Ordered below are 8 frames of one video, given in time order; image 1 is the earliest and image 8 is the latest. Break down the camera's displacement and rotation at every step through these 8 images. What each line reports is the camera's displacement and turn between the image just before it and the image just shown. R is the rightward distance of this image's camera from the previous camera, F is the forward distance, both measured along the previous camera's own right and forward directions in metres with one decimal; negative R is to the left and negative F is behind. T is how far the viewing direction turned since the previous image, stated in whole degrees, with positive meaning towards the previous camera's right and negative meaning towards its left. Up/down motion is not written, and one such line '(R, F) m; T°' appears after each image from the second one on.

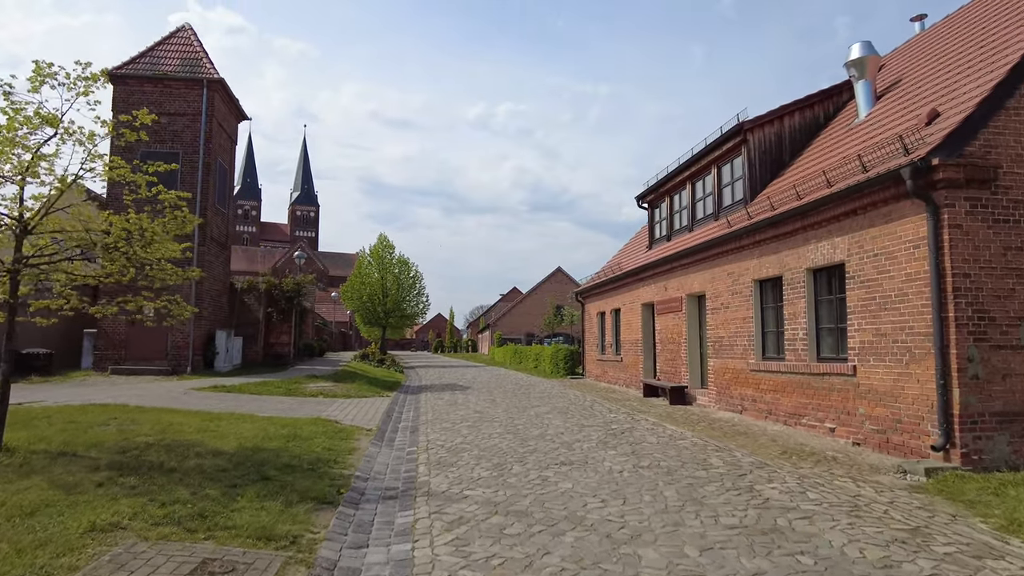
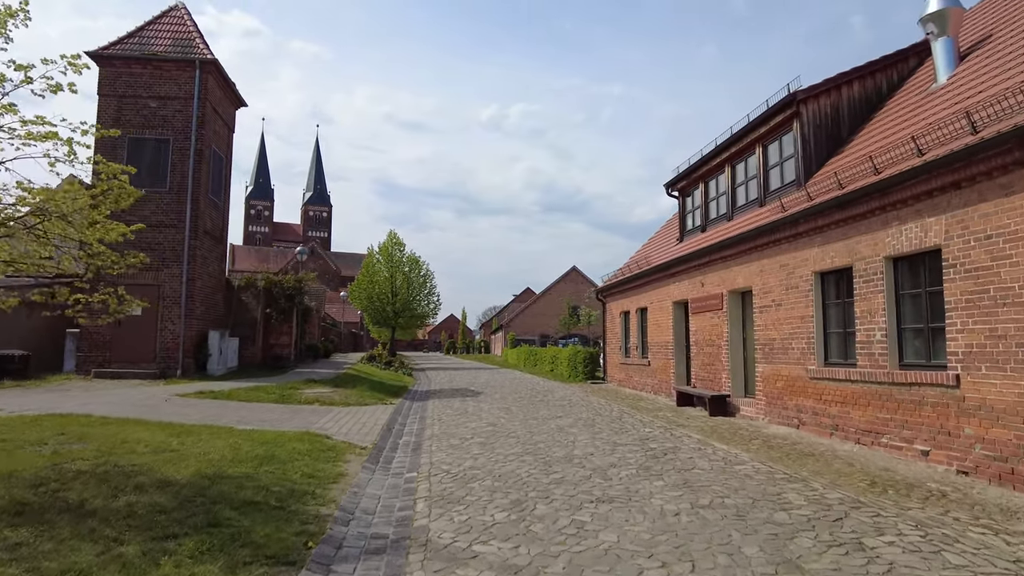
(-0.1, +1.7) m; -1°
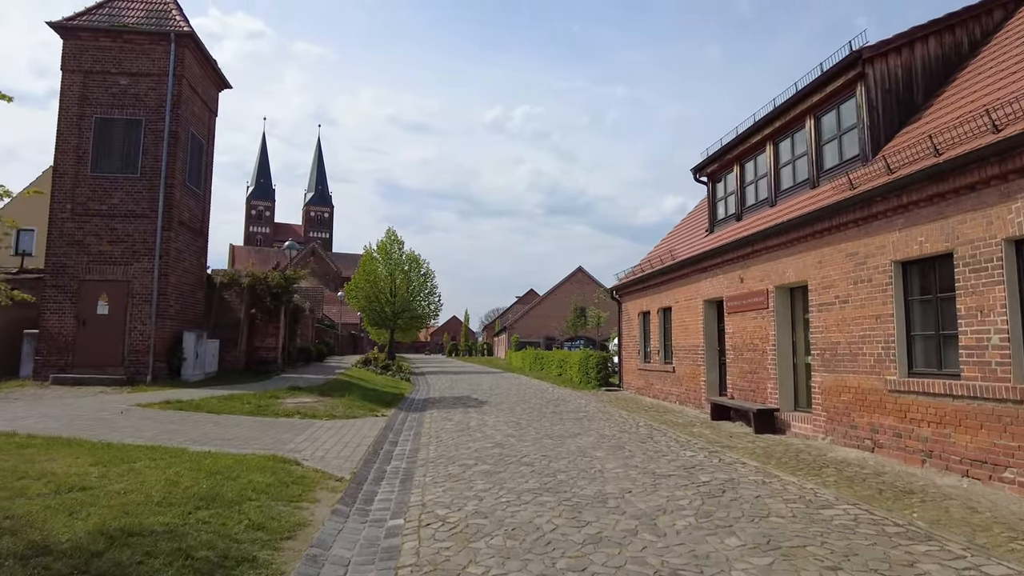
(-0.1, +1.9) m; 0°
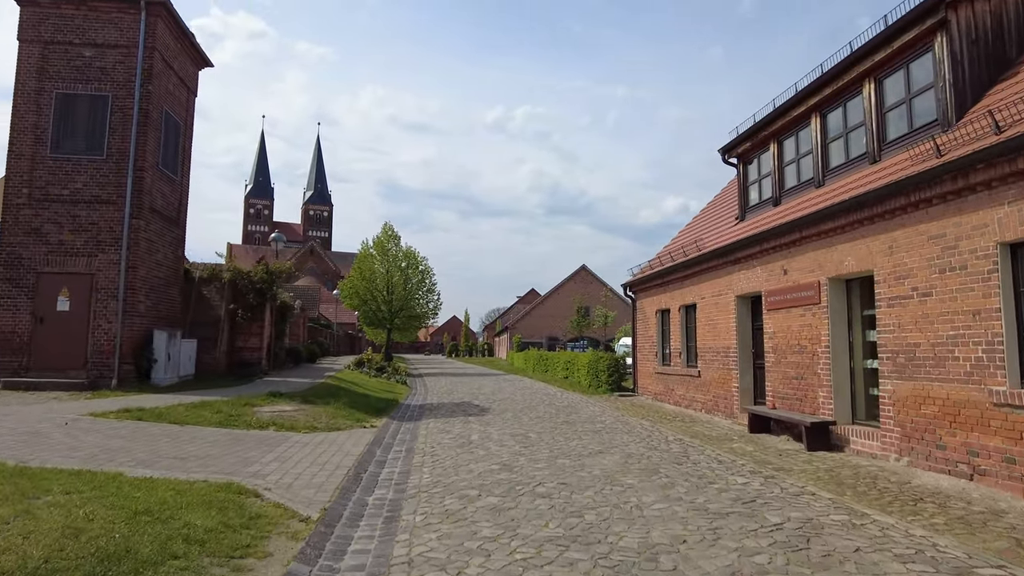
(-0.1, +1.7) m; 0°
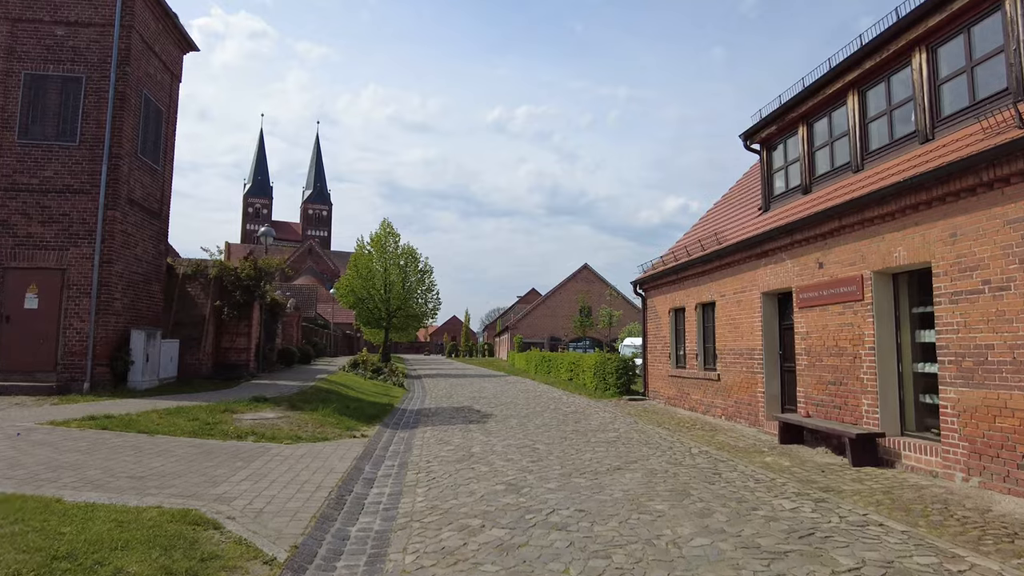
(-0.1, +1.1) m; 0°
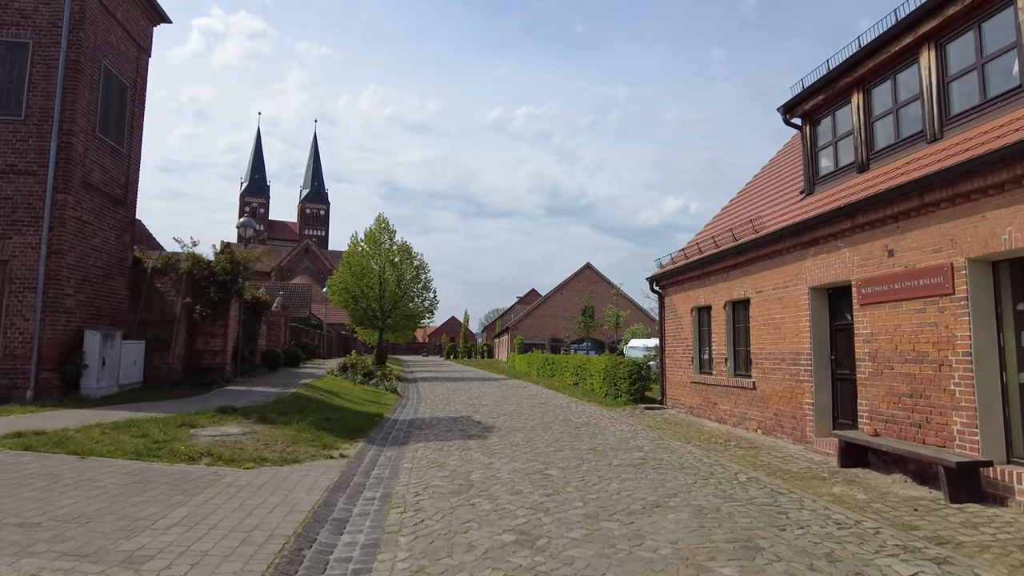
(-0.1, +1.7) m; 0°
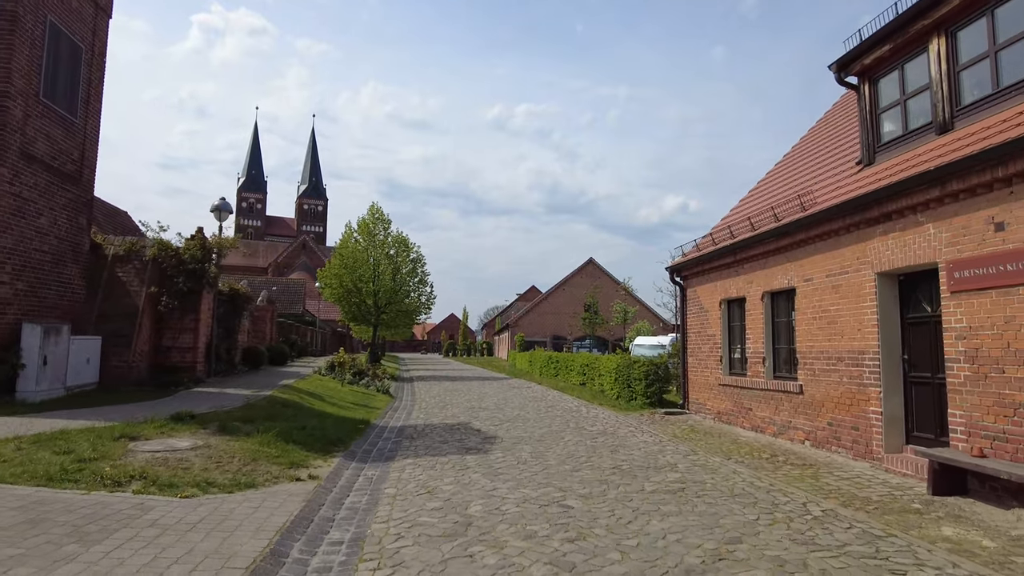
(-0.1, +1.7) m; 0°
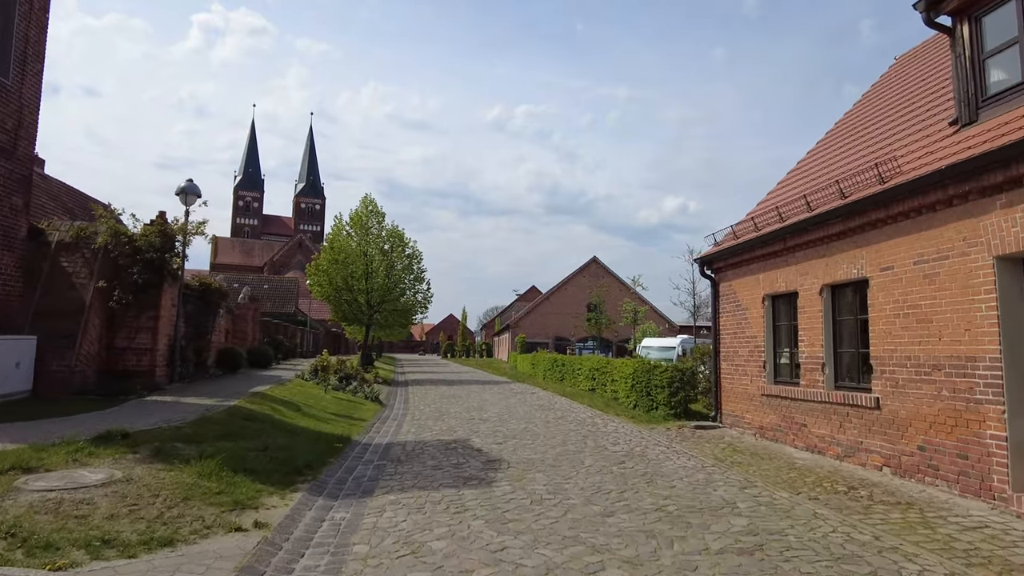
(-0.1, +2.0) m; 0°
